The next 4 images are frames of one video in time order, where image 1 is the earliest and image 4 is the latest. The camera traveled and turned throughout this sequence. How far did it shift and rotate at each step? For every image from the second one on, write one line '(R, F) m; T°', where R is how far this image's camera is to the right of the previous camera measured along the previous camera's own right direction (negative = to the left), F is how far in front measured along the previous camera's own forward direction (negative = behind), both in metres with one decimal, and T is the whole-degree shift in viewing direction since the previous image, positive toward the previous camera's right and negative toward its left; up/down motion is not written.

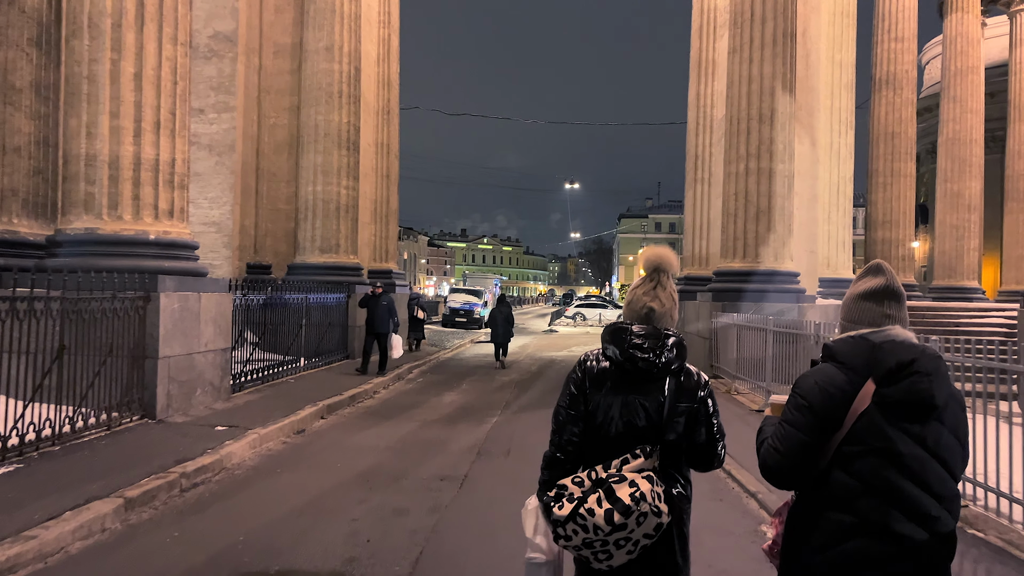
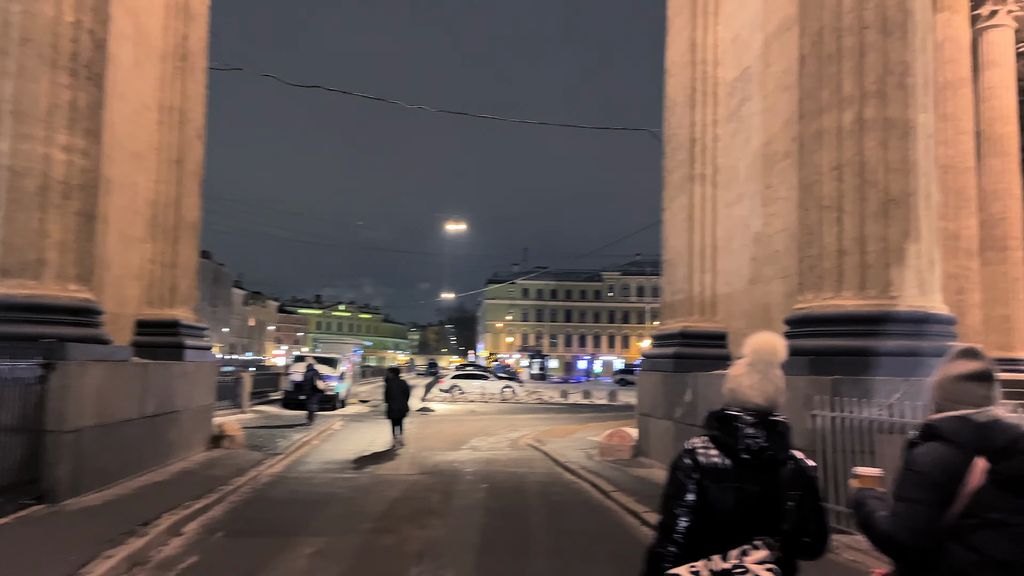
(-0.3, +7.1) m; +10°
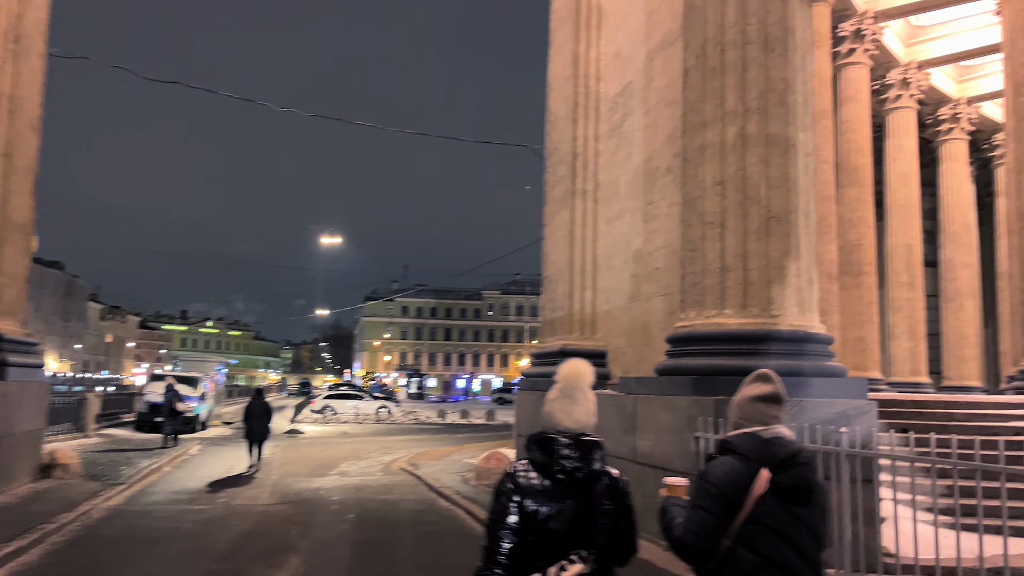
(+0.1, +0.5) m; +8°
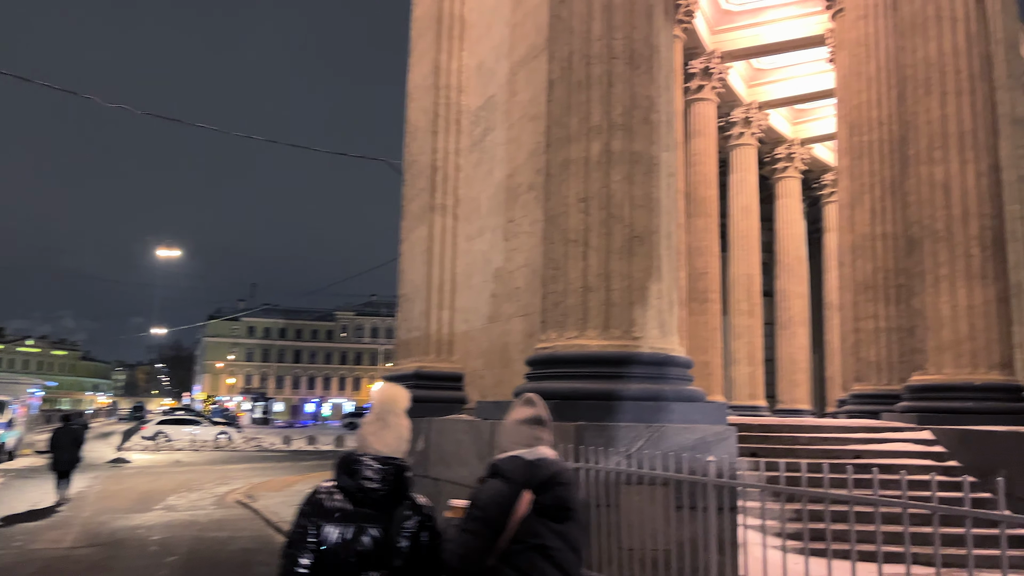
(0.0, +0.5) m; +10°
